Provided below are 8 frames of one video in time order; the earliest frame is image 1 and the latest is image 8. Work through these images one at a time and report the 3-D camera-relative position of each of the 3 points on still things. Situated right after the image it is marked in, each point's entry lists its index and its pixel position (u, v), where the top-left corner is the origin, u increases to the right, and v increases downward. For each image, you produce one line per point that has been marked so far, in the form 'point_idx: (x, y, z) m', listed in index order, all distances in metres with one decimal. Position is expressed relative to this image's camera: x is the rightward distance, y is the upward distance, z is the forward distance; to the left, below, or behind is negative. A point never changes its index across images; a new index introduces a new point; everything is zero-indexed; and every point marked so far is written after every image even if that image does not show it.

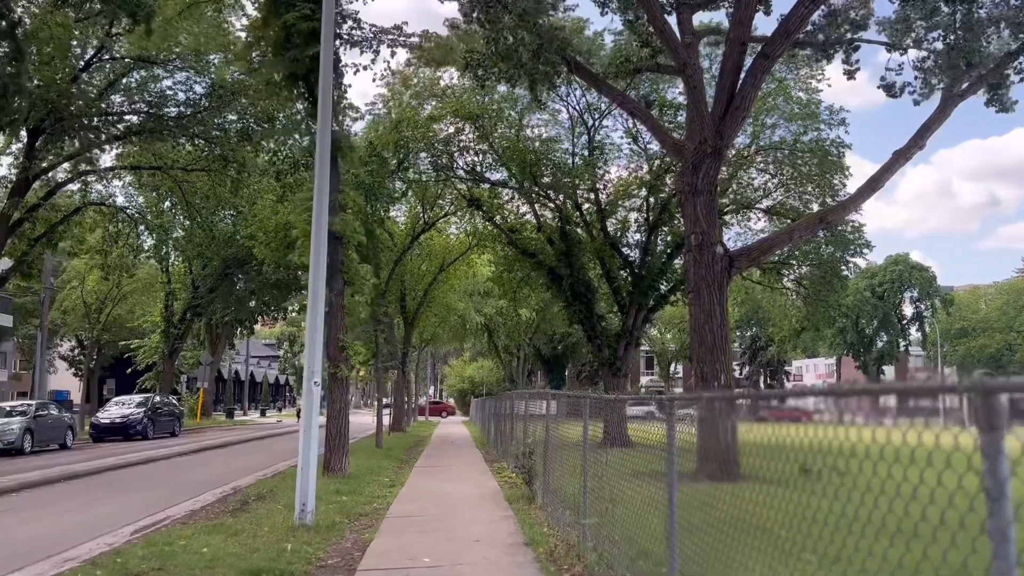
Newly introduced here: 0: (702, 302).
0: (+3.1, -0.3, +13.5) m
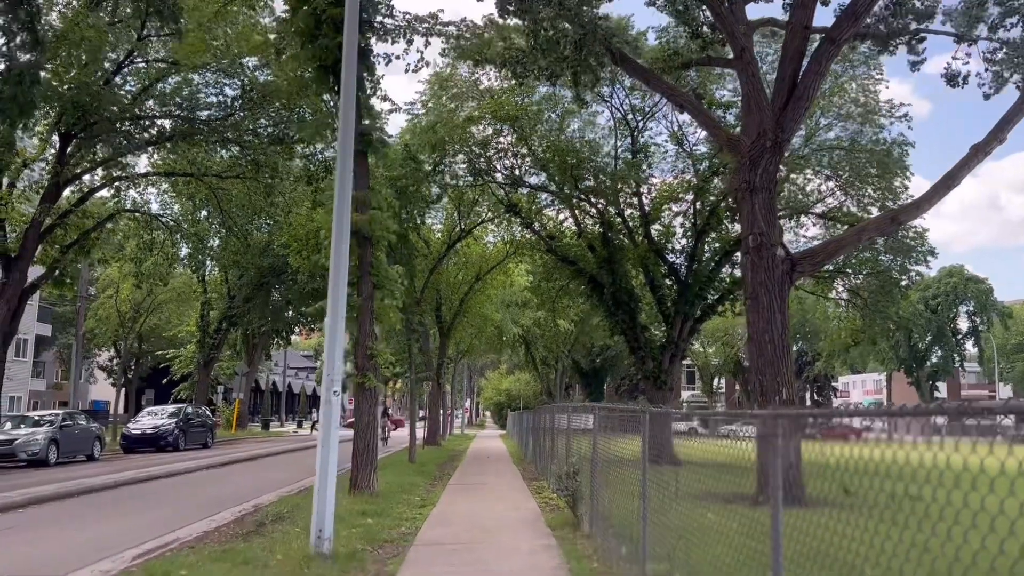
0: (+3.7, -0.4, +12.4) m
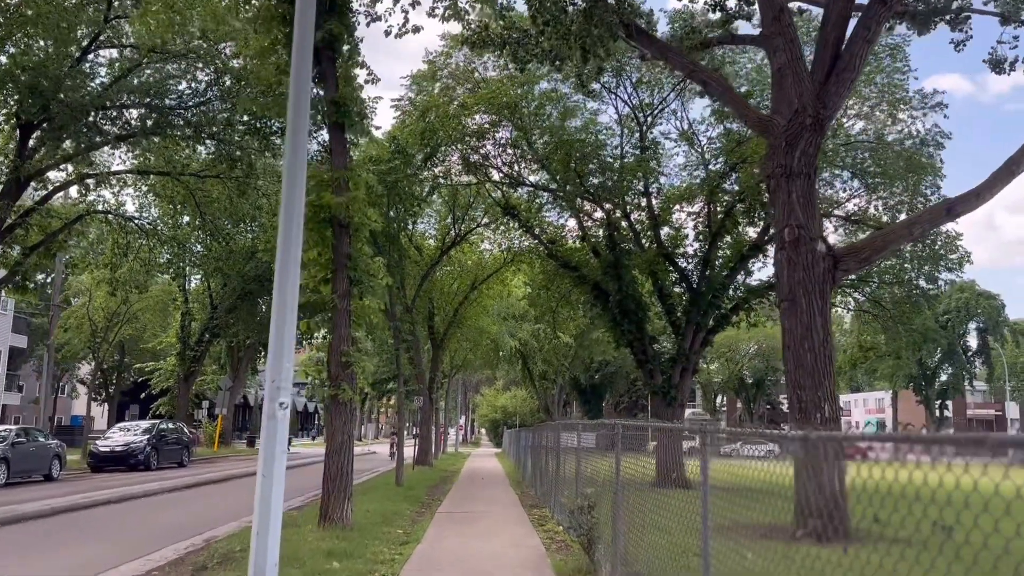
0: (+3.7, -0.4, +10.7) m
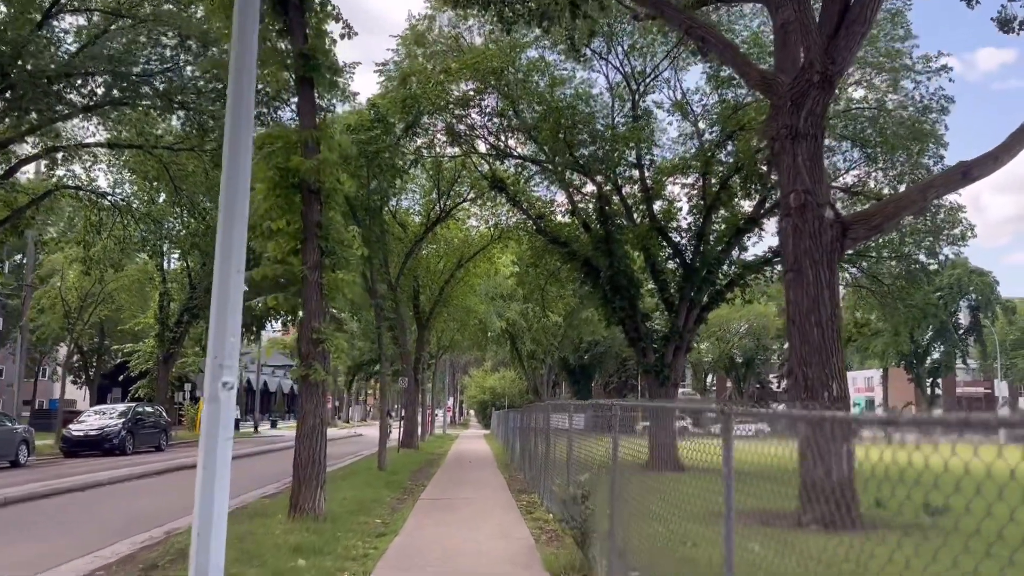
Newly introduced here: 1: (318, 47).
0: (+3.6, 0.0, +10.0) m
1: (-2.2, +2.7, +9.4) m
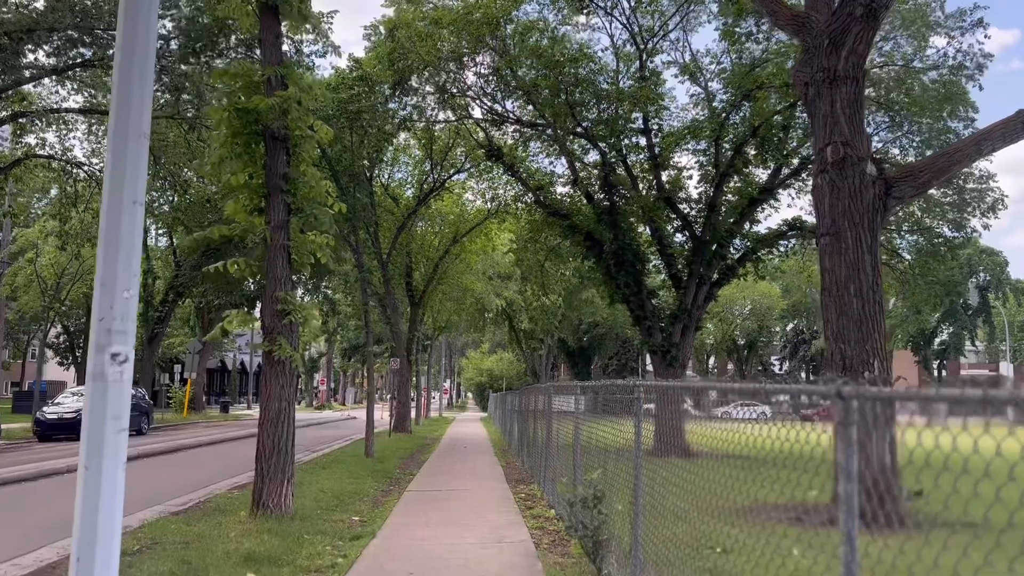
0: (+3.5, +0.4, +8.8) m
1: (-2.2, +3.1, +8.1) m
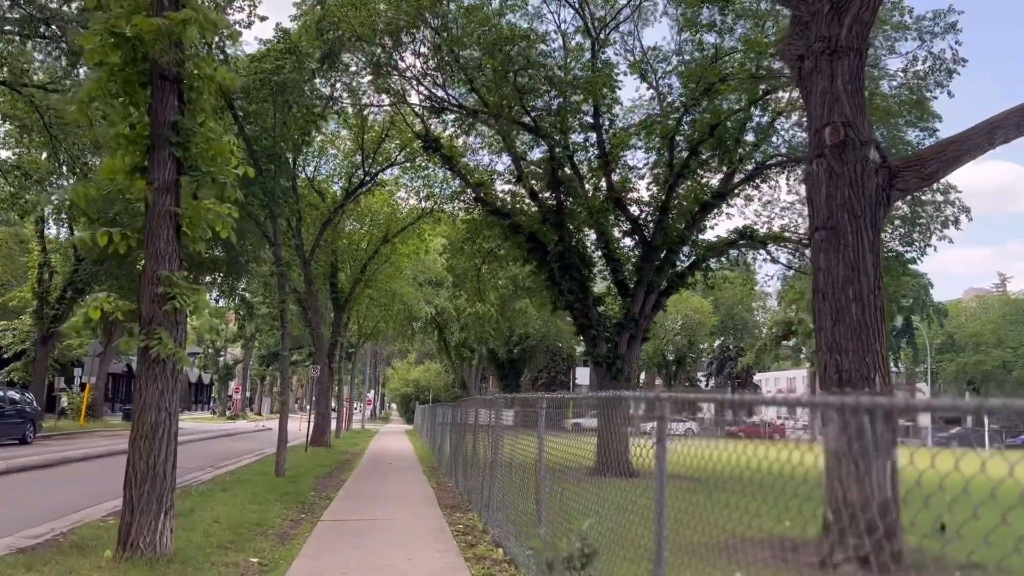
0: (+3.0, +0.4, +7.6) m
1: (-2.6, +3.2, +6.5) m
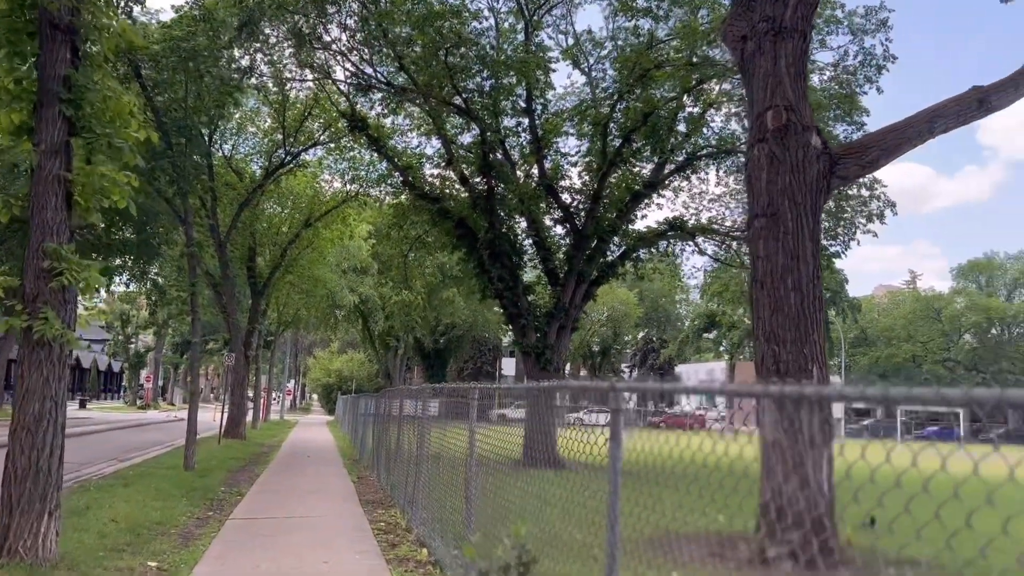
0: (+2.4, +0.5, +7.4) m
1: (-3.0, +3.4, +5.7) m
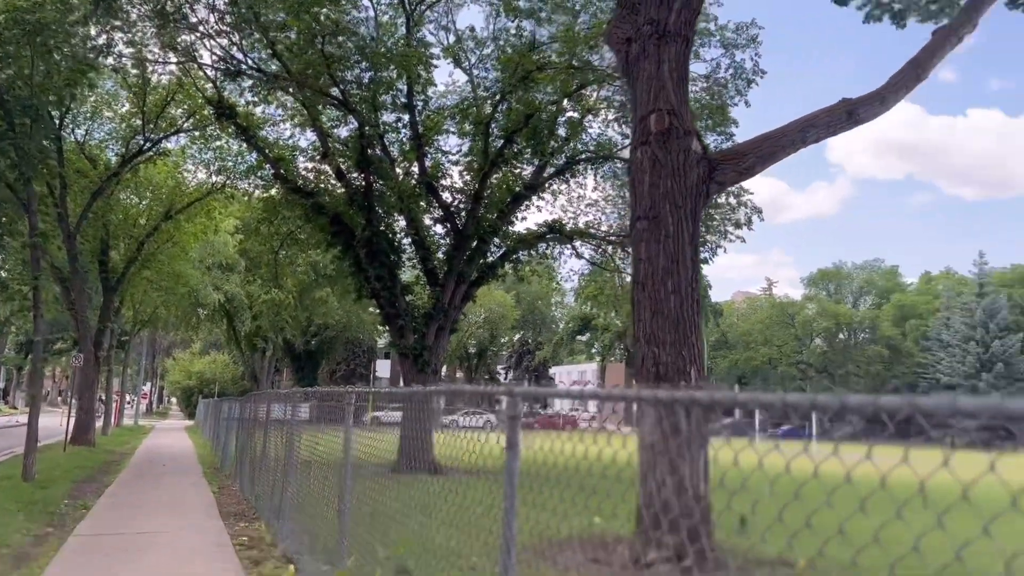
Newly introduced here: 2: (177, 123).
0: (+1.4, +0.4, +7.4) m
1: (-3.7, +3.5, +5.0) m
2: (-7.6, +3.7, +18.7) m
